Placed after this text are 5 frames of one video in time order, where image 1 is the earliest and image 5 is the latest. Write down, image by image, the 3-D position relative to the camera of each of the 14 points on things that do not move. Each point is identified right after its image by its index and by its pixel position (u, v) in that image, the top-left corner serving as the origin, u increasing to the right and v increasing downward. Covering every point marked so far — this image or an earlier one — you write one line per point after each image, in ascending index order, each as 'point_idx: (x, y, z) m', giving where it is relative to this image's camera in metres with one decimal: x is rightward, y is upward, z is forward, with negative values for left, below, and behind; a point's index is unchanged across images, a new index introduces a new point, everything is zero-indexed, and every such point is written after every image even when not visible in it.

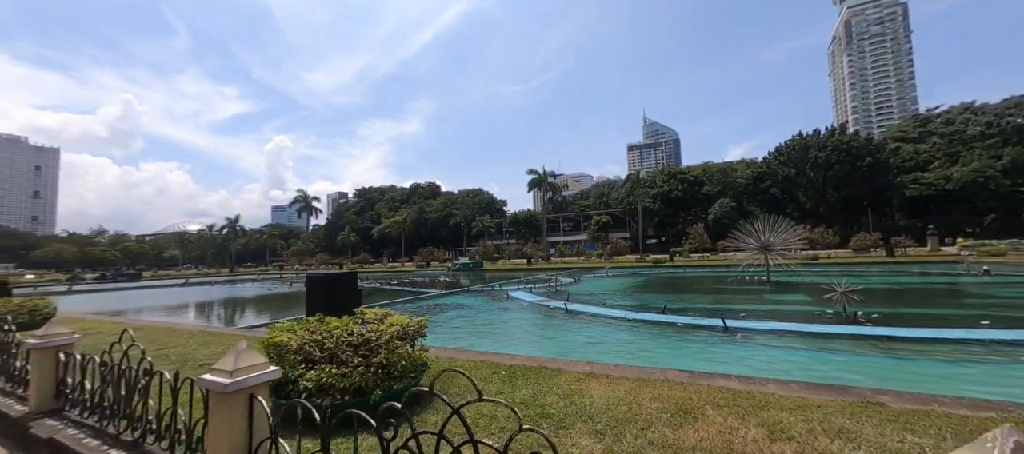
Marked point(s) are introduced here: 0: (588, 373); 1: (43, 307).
0: (+0.8, -1.6, +4.1) m
1: (-12.2, -2.1, +10.0) m
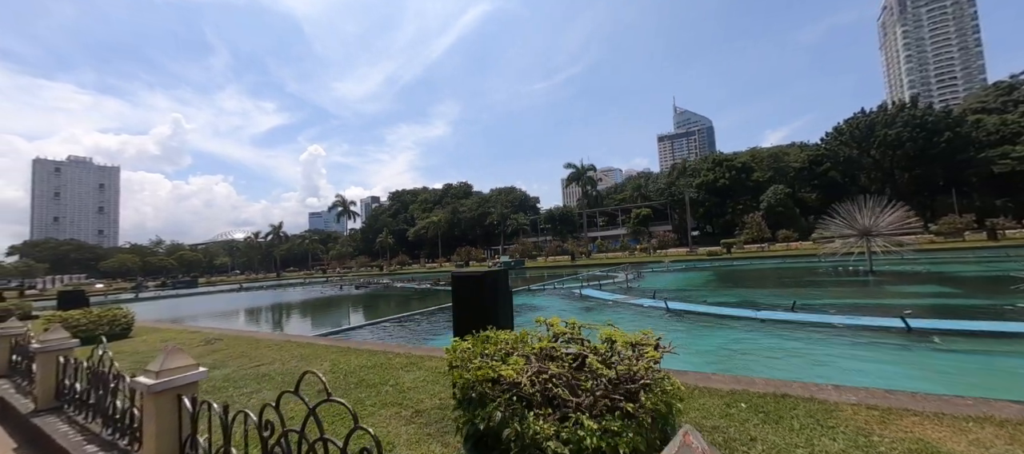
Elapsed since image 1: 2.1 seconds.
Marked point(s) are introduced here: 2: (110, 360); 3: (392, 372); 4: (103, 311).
0: (+2.7, -1.3, +2.8) m
1: (-9.8, -2.3, +9.6) m
2: (-3.0, -1.0, +2.8) m
3: (-1.4, -1.7, +4.4) m
4: (-10.1, -2.1, +9.5) m
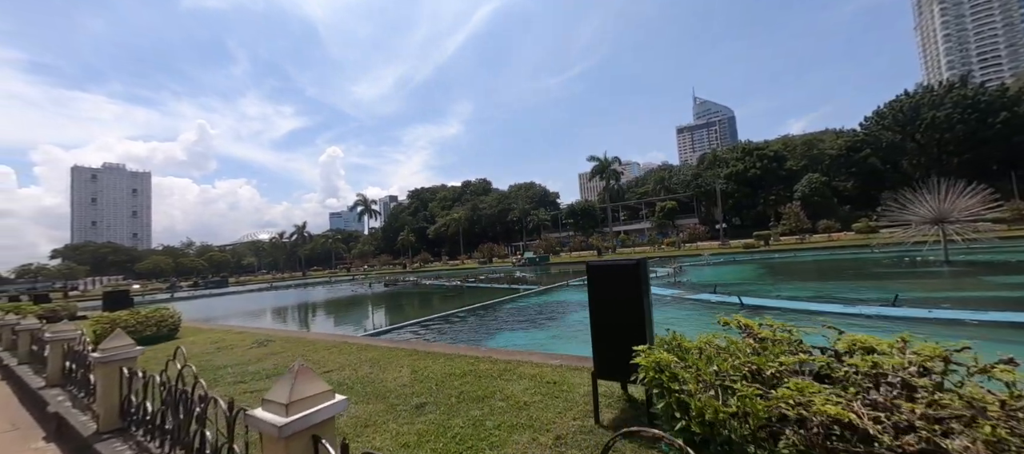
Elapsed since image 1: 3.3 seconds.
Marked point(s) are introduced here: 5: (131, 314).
0: (+3.8, -1.1, +2.0) m
1: (-8.3, -2.2, +9.3) m
2: (-1.9, -0.9, +2.2) m
3: (-0.2, -1.5, +3.7) m
4: (-8.7, -2.0, +9.2) m
5: (-8.7, -2.0, +8.8) m
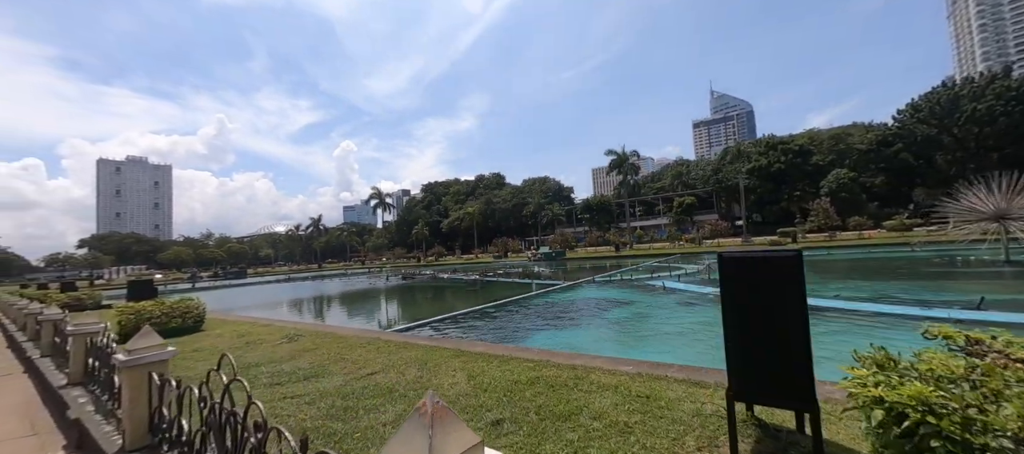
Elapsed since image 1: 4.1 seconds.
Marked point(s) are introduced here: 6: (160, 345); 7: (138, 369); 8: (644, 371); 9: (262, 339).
0: (+4.5, -1.1, +1.3) m
1: (-7.5, -1.9, +9.0) m
2: (-1.2, -0.7, +1.7) m
3: (+0.5, -1.4, +3.2) m
4: (-7.8, -1.7, +9.0) m
5: (-7.9, -1.7, +8.5) m
6: (-2.4, -0.8, +2.6) m
7: (-2.4, -0.9, +2.5) m
8: (+1.3, -1.4, +3.9) m
9: (-4.7, -2.1, +7.2) m
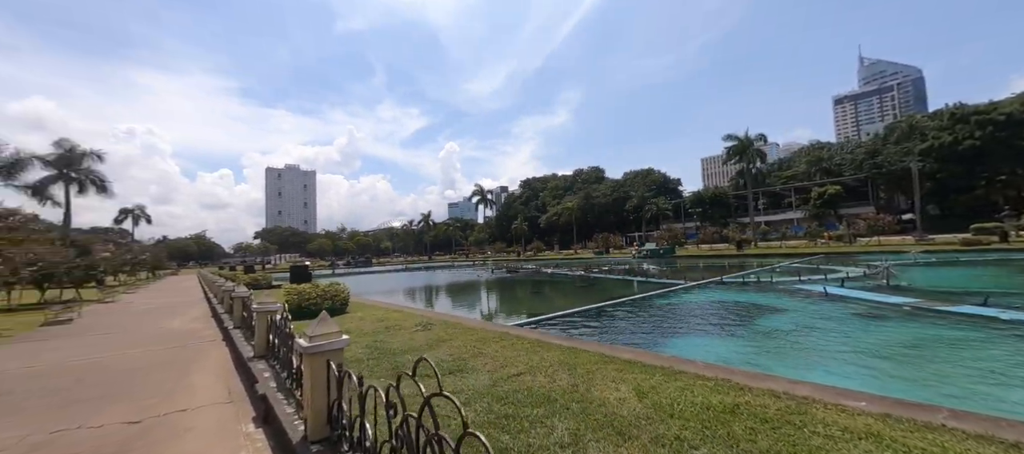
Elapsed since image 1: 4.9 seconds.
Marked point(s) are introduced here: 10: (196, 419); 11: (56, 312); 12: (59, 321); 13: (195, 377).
0: (+5.2, -1.0, -0.5) m
1: (-4.5, -1.7, +10.0) m
2: (-0.2, -0.6, +1.3) m
3: (+1.8, -1.3, +2.3) m
4: (-4.8, -1.5, +10.0) m
5: (-5.0, -1.5, +9.6) m
6: (-1.1, -0.7, +2.5) m
7: (-1.2, -0.8, +2.4) m
8: (+2.8, -1.3, +2.8) m
9: (-2.2, -1.9, +7.5) m
10: (-2.9, -1.8, +3.6) m
11: (-13.6, -2.5, +11.5) m
12: (-13.0, -2.7, +11.0) m
13: (-3.9, -1.9, +4.8) m
